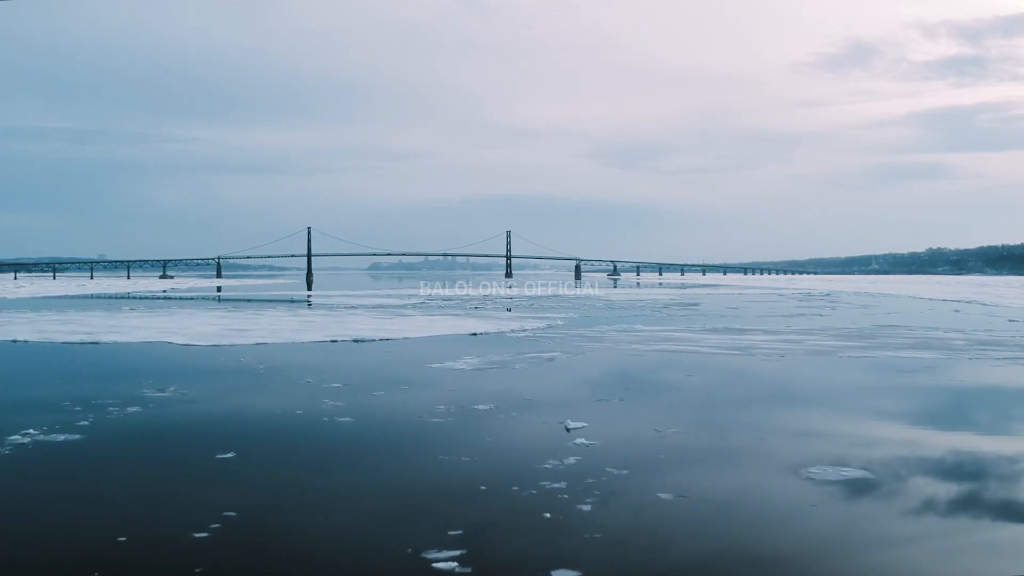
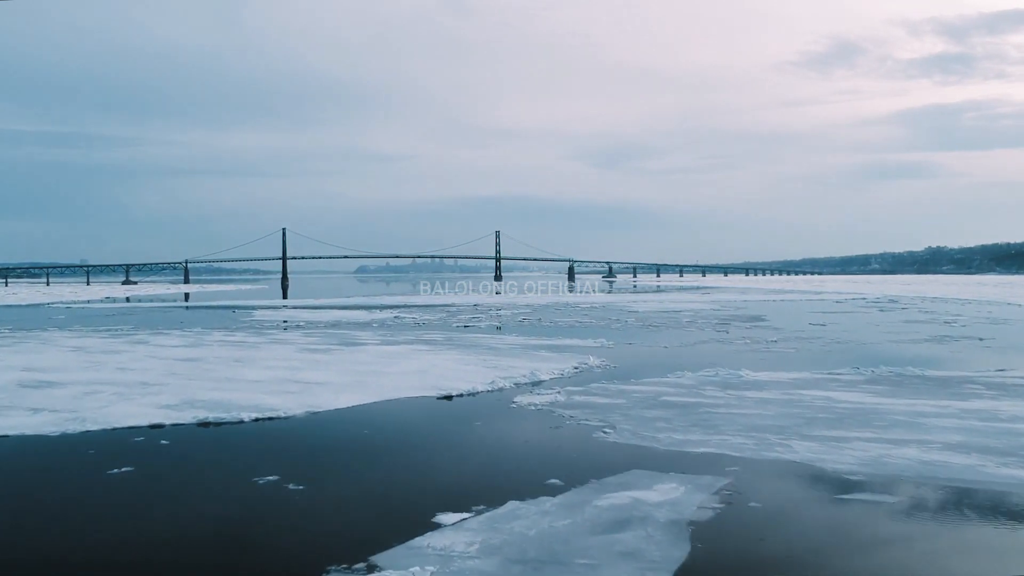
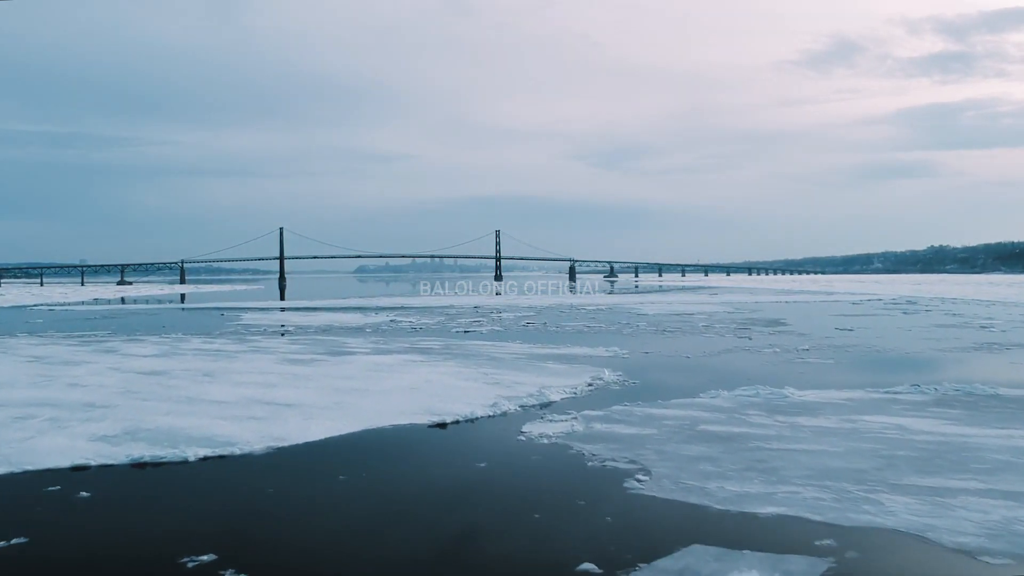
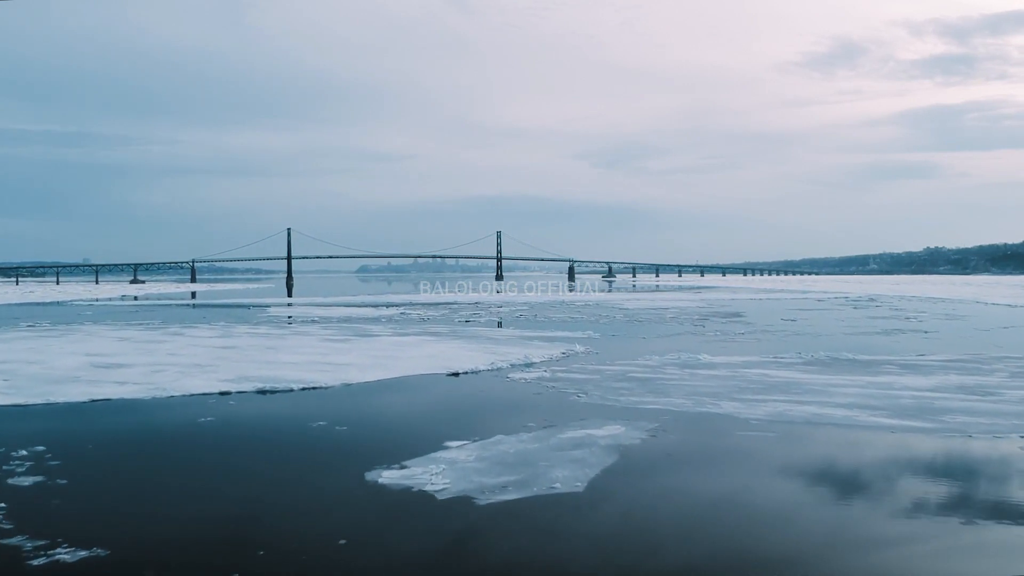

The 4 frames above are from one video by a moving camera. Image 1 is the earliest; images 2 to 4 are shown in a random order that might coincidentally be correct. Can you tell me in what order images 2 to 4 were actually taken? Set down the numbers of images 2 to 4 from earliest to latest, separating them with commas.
4, 2, 3
